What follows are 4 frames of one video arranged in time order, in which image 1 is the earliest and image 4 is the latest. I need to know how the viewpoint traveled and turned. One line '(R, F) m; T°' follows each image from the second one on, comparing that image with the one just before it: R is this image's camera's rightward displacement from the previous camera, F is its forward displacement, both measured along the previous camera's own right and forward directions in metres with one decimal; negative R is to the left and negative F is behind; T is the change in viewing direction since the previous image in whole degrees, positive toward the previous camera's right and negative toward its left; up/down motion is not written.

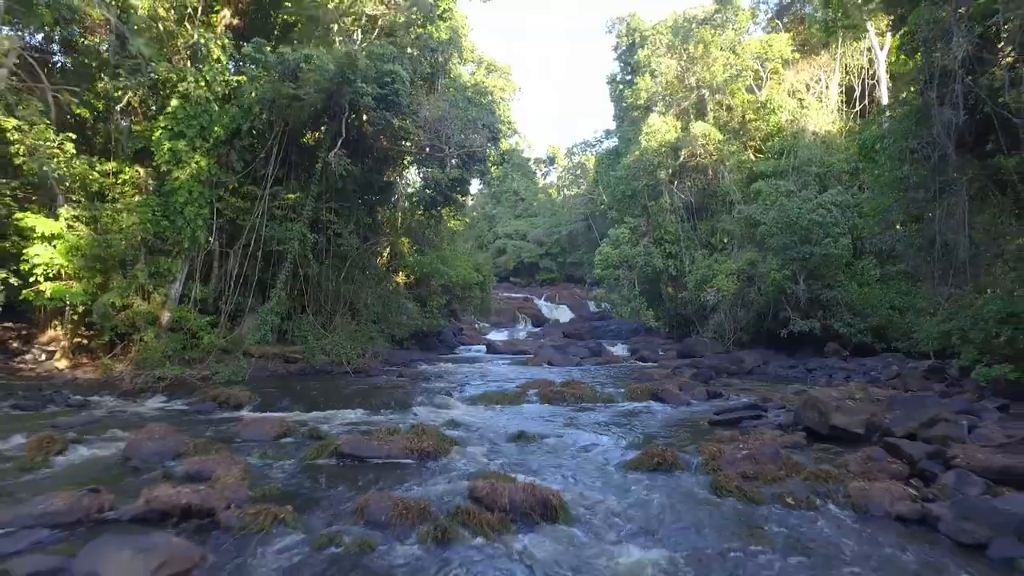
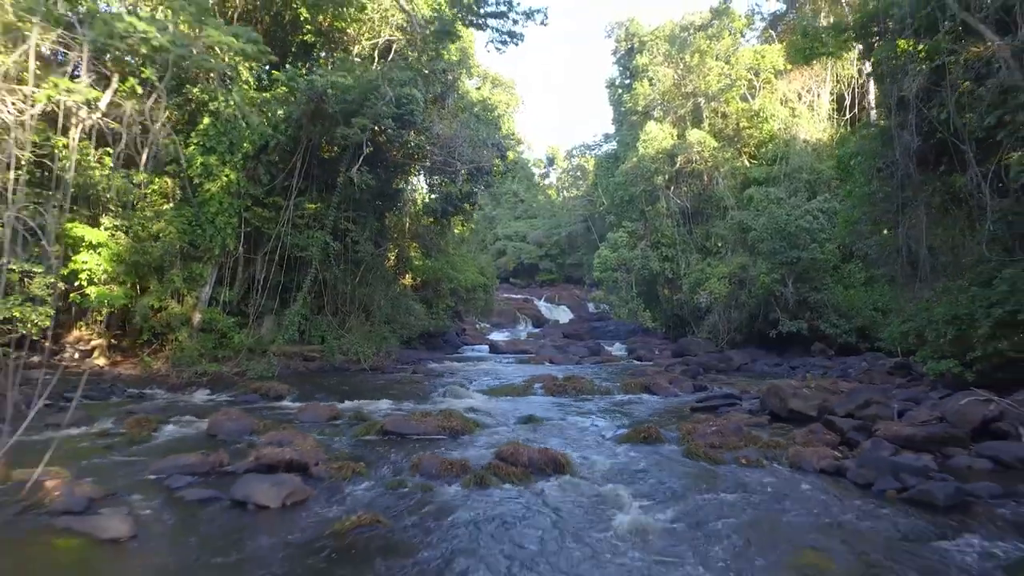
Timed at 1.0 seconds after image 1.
(-0.2, -1.6) m; 0°
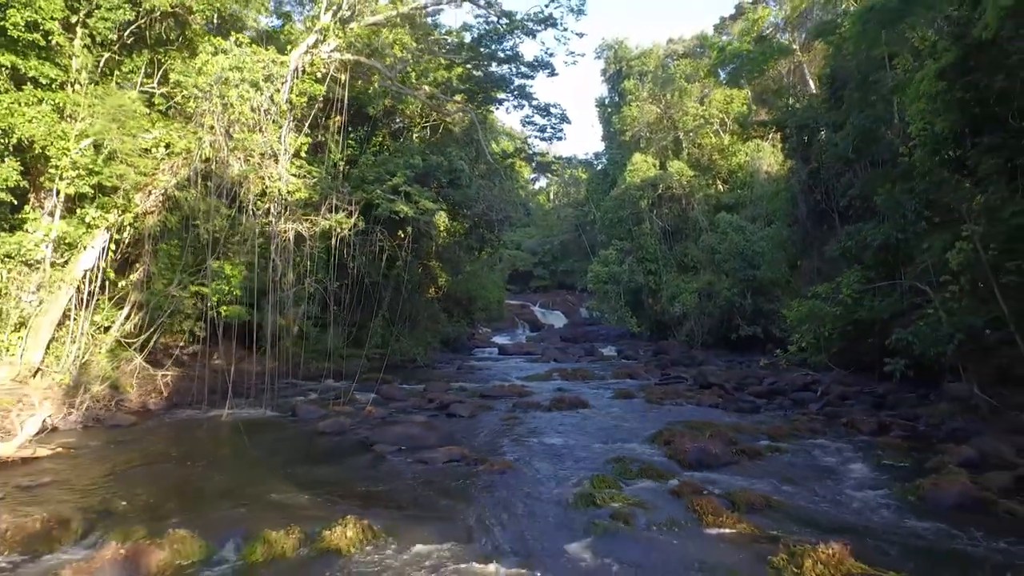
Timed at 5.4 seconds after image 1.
(-1.0, -6.9) m; +1°
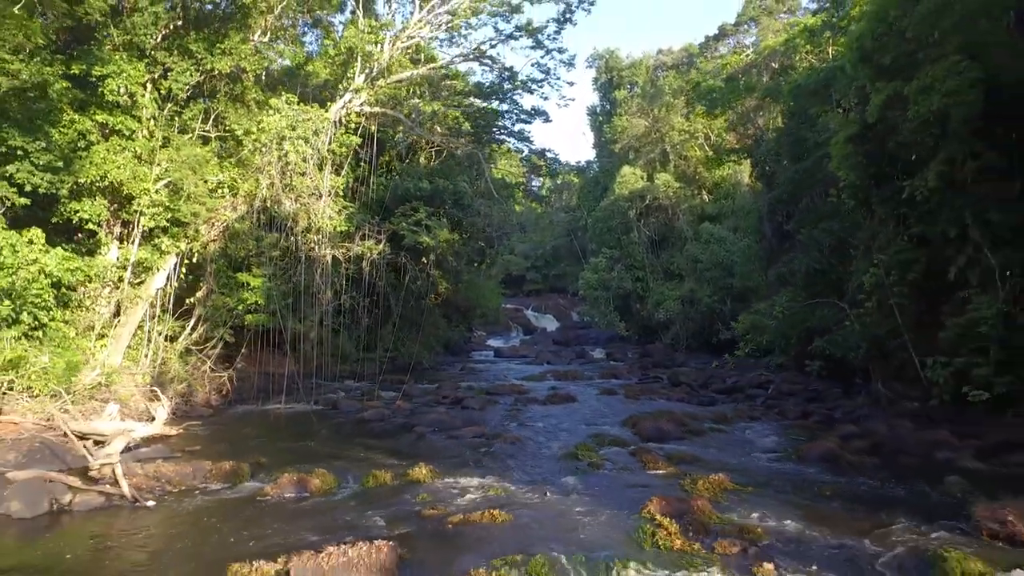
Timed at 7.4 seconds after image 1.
(-0.2, -2.7) m; +1°
